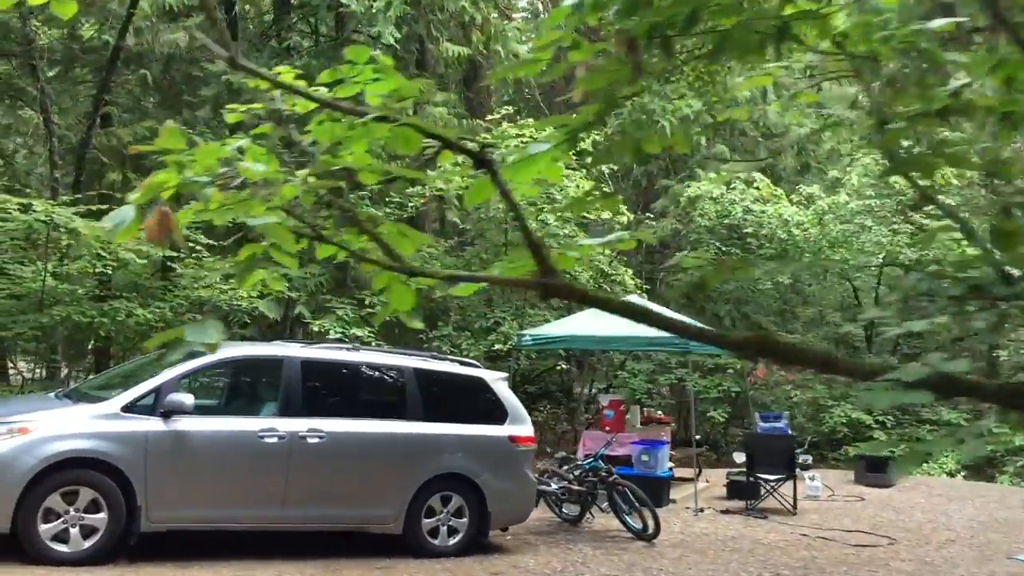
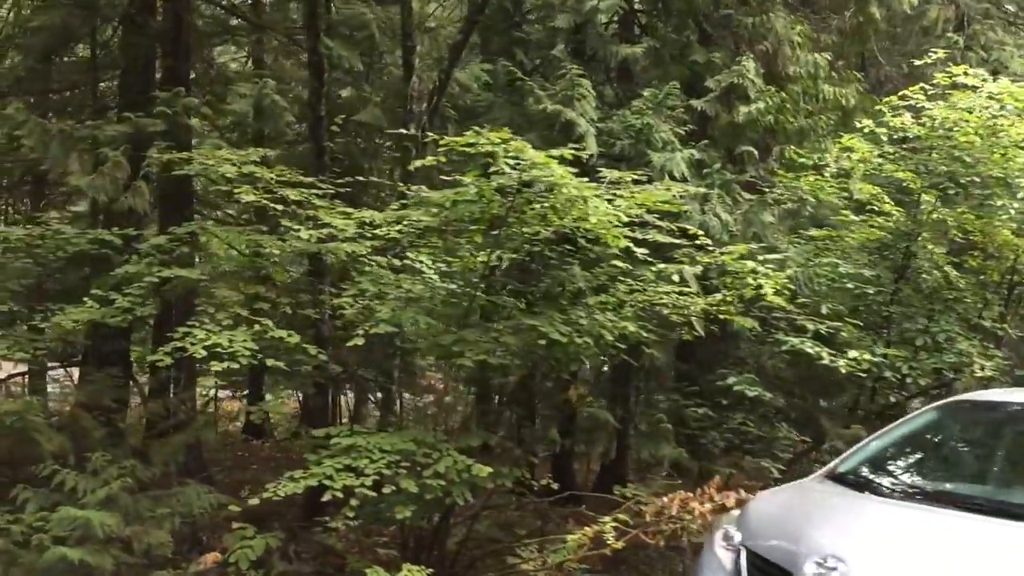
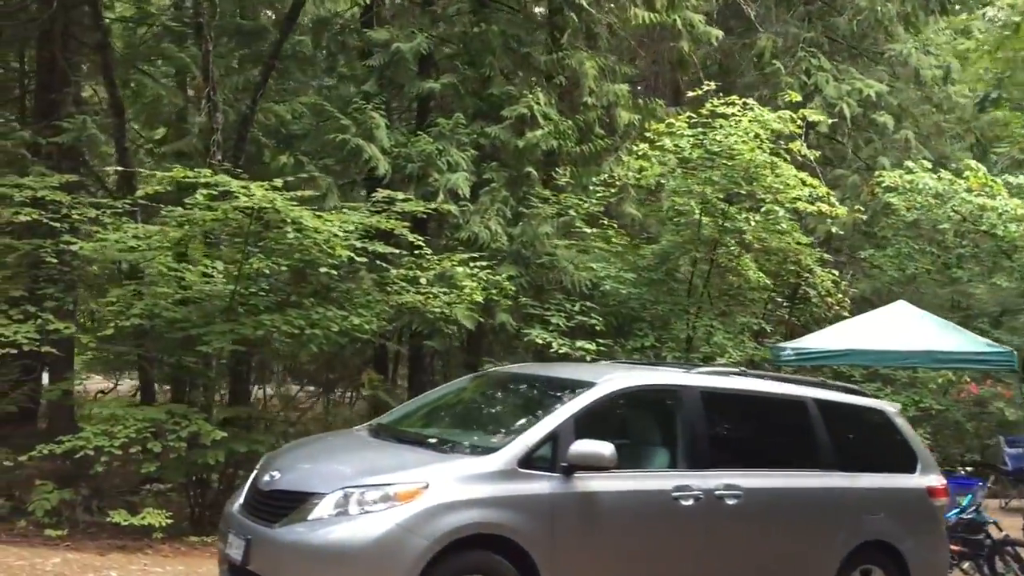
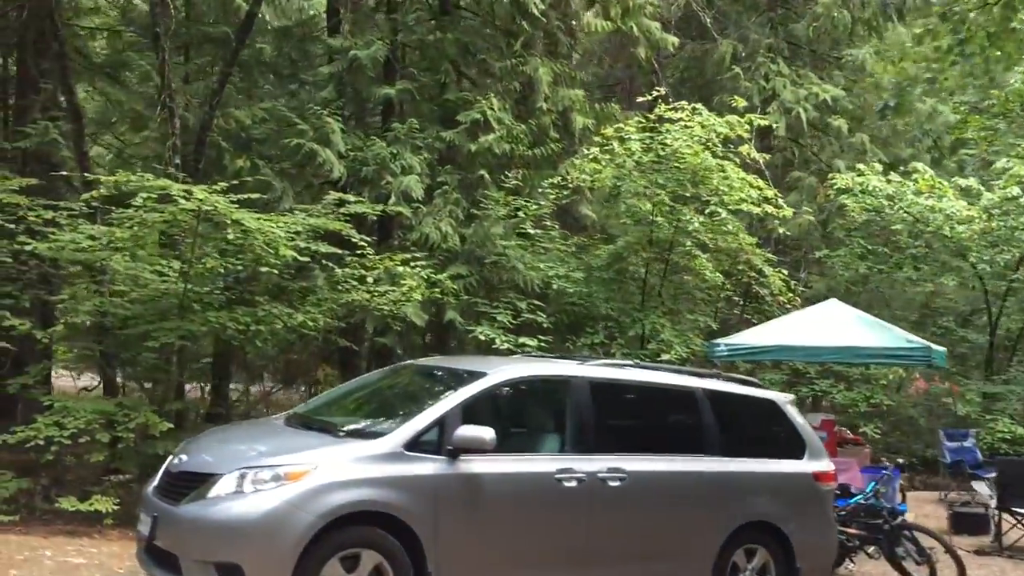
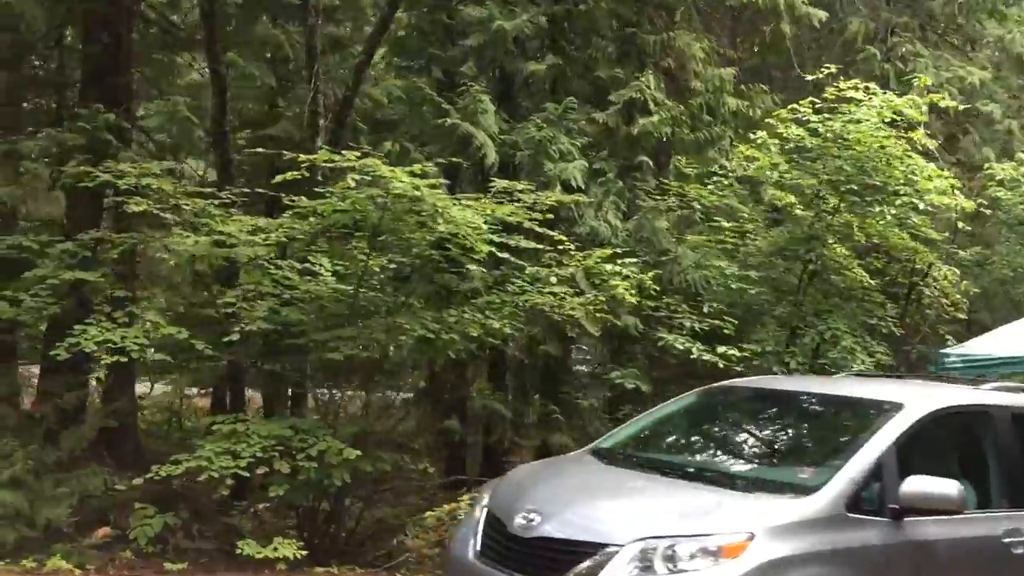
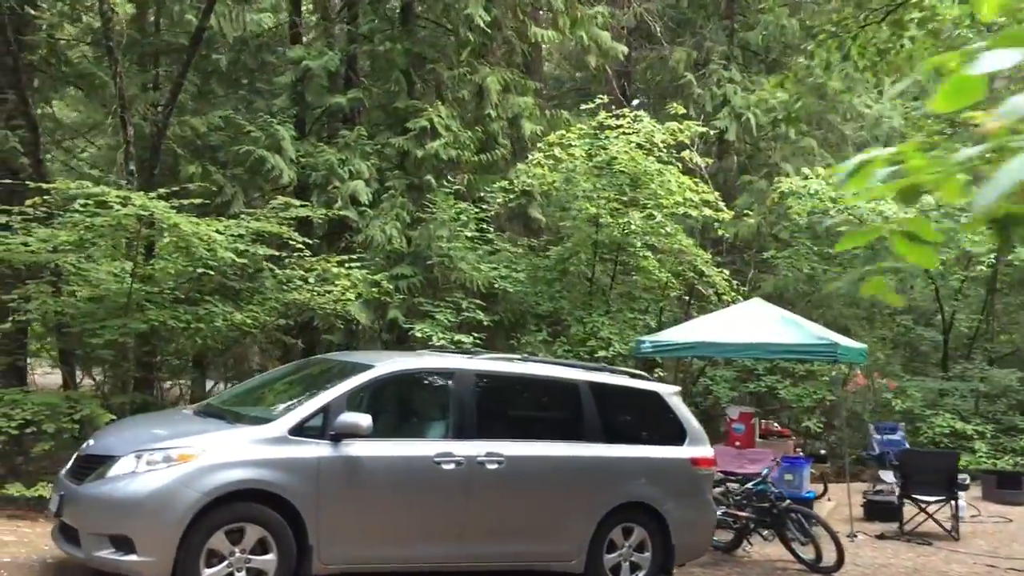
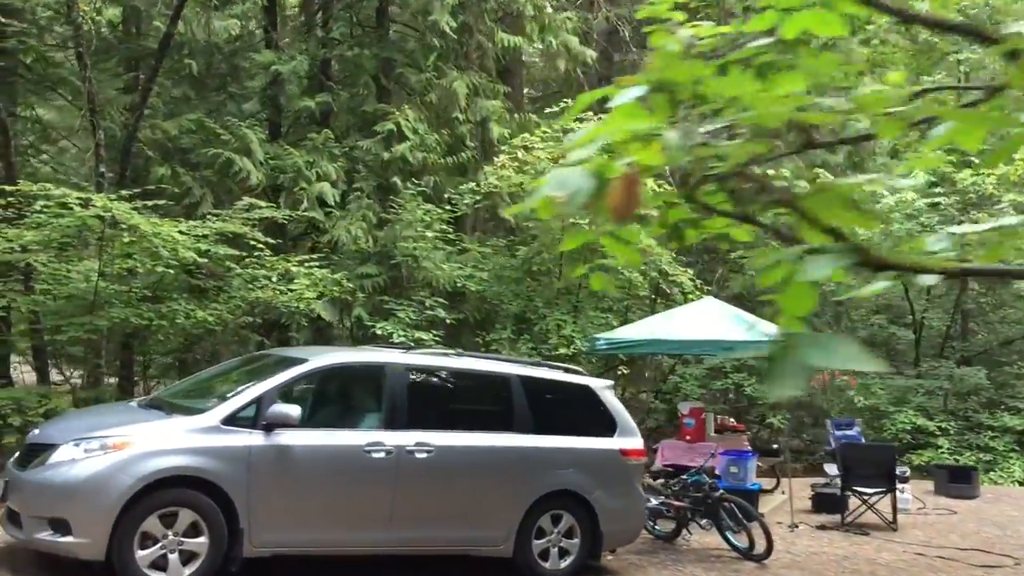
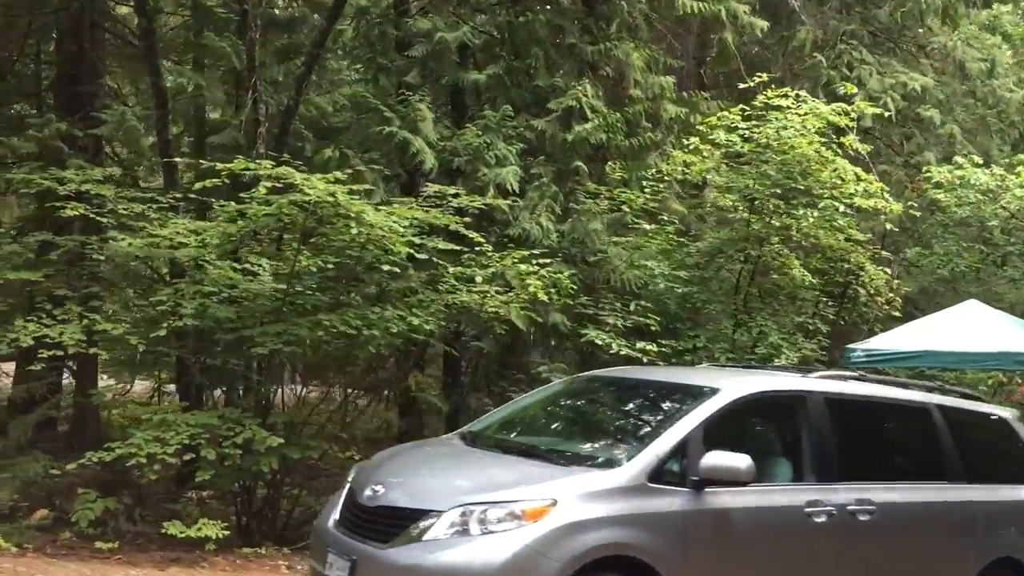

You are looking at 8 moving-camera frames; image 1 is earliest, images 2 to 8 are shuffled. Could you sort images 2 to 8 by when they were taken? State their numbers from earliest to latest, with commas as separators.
7, 6, 4, 3, 8, 5, 2
